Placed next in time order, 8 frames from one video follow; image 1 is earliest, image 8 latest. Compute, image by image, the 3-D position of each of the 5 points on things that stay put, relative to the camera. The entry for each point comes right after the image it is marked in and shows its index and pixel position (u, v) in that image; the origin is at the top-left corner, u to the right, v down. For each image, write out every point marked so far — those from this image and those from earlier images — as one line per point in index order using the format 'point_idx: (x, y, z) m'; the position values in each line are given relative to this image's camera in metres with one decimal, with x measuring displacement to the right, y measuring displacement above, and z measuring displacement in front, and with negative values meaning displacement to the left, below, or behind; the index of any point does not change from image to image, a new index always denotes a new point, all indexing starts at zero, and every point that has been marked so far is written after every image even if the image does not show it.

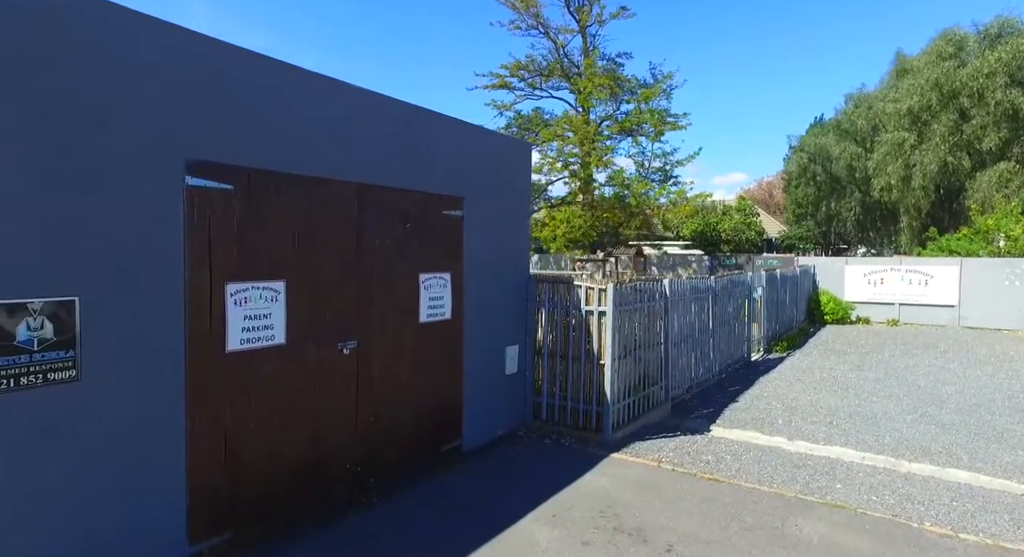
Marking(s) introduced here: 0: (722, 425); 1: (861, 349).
0: (+2.3, -1.6, +7.6) m
1: (+6.5, -1.3, +12.6) m
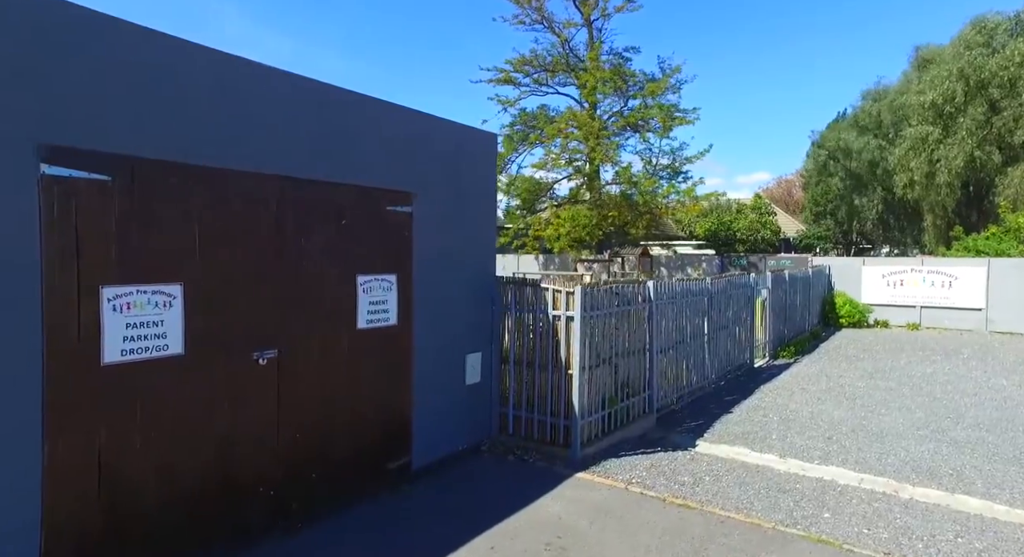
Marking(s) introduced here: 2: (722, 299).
0: (+2.0, -1.7, +7.0) m
1: (+6.4, -1.3, +11.8) m
2: (+2.9, -0.3, +9.3) m
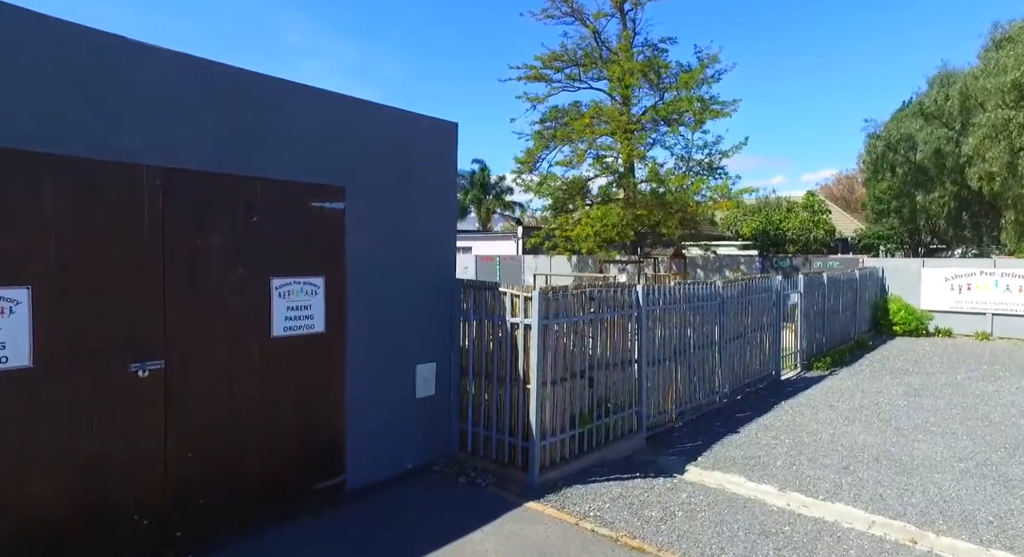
0: (+1.7, -1.7, +6.1) m
1: (+6.5, -1.4, +10.5) m
2: (+2.8, -0.3, +8.4) m
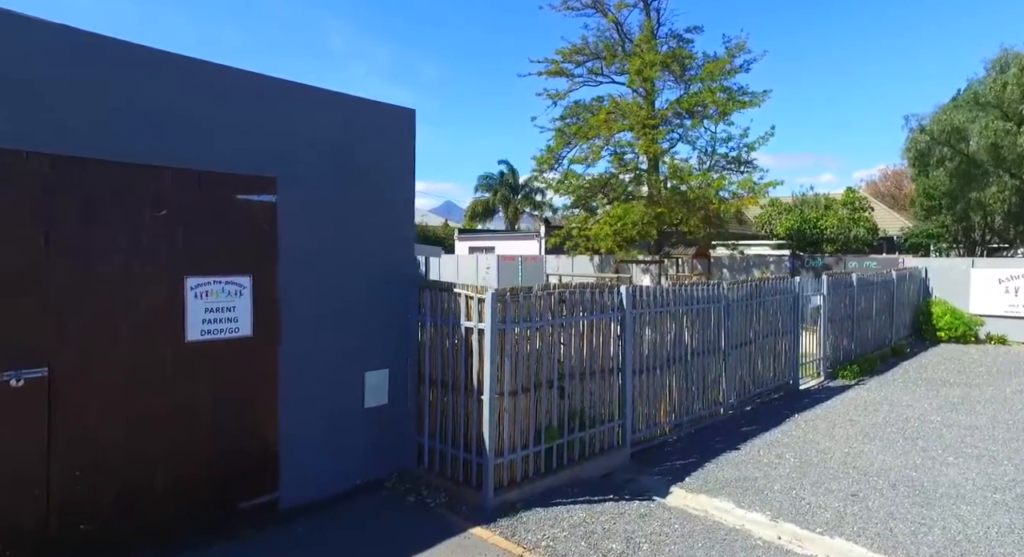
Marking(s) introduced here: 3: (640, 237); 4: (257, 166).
0: (+1.4, -1.7, +5.5) m
1: (+6.5, -1.4, +9.5) m
2: (+2.7, -0.4, +7.7) m
3: (+2.7, +0.9, +14.4) m
4: (-1.7, +0.7, +4.5) m
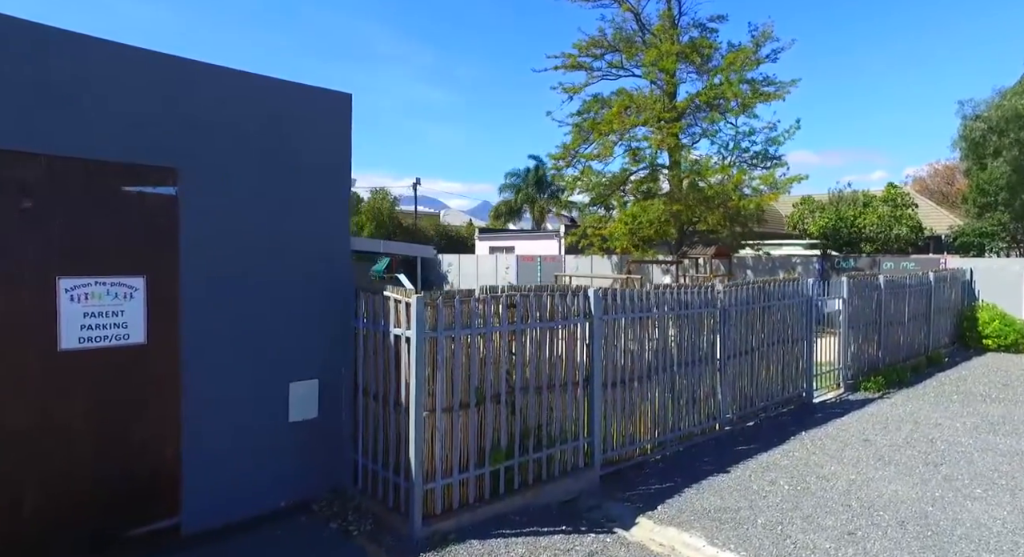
0: (+1.0, -1.7, +4.8) m
1: (+6.4, -1.4, +8.5) m
2: (+2.5, -0.4, +7.0) m
3: (+3.0, +0.9, +13.6) m
4: (-2.1, +0.7, +4.0) m
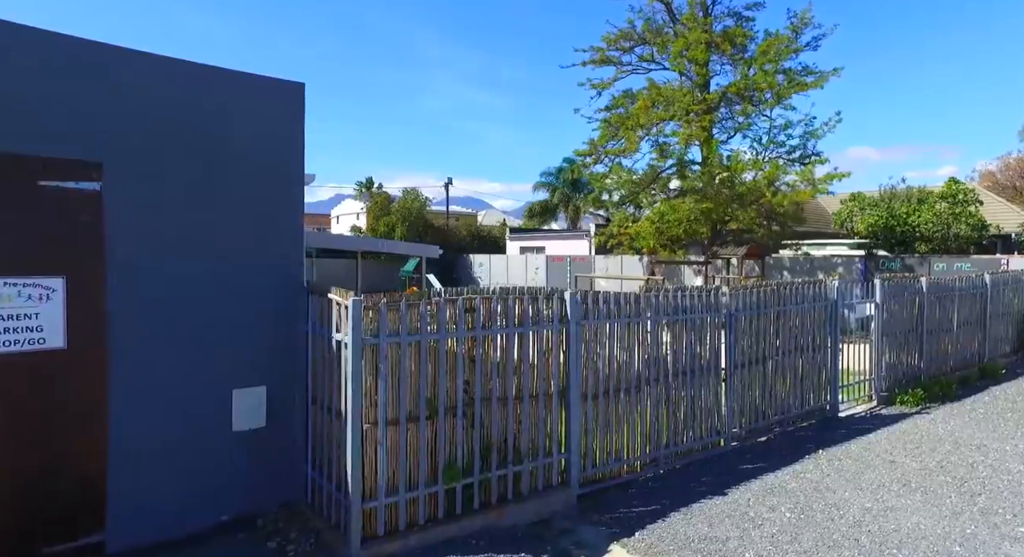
0: (+0.8, -1.7, +4.3) m
1: (+6.4, -1.5, +7.6) m
2: (+2.4, -0.4, +6.3) m
3: (+3.4, +0.8, +13.0) m
4: (-2.4, +0.7, +3.8) m
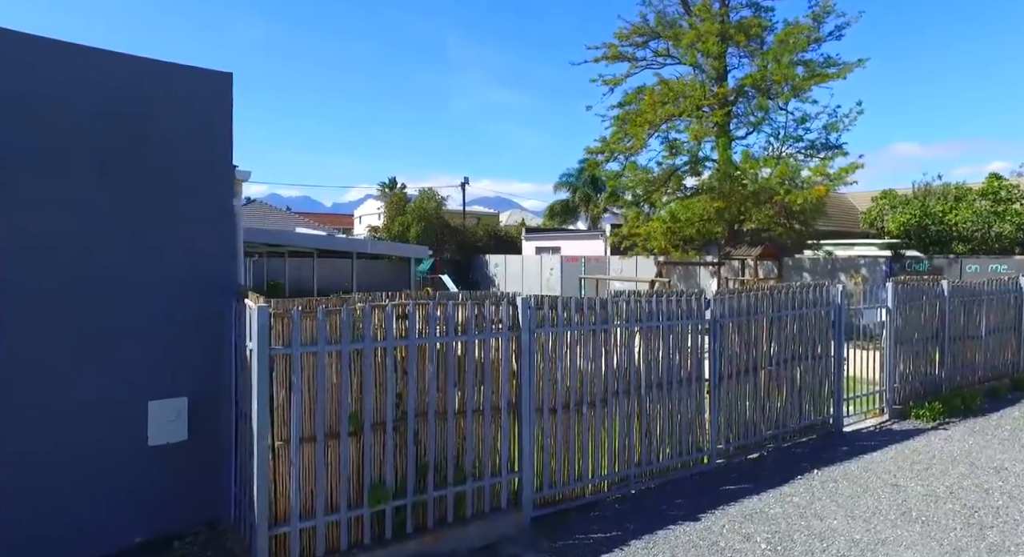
0: (+0.4, -1.7, +3.9) m
1: (+6.2, -1.5, +6.8) m
2: (+2.1, -0.4, +5.8) m
3: (+3.5, +0.8, +12.4) m
4: (-2.8, +0.7, +3.5) m
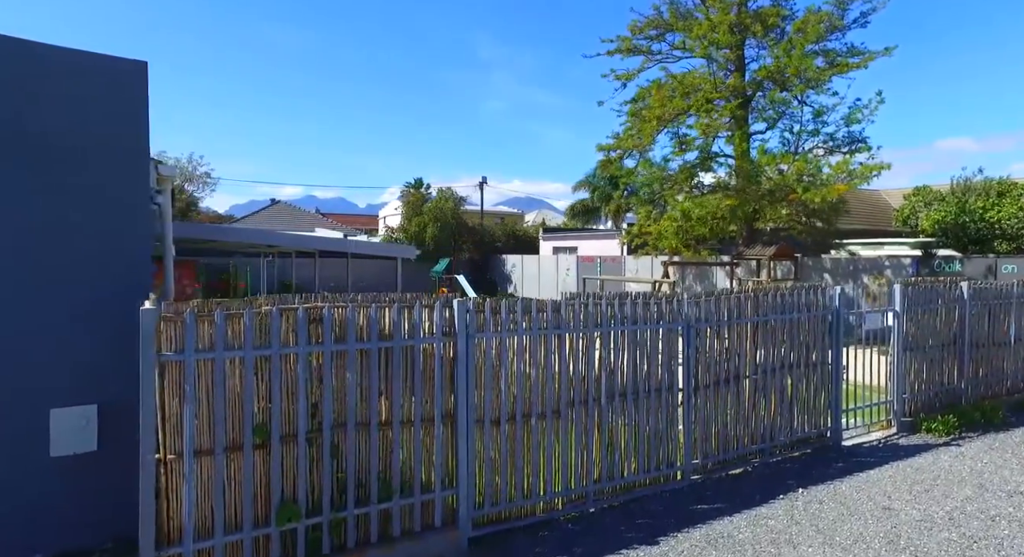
0: (0.0, -1.7, +3.6) m
1: (+5.9, -1.5, +6.1) m
2: (+1.8, -0.4, +5.4) m
3: (+3.6, +0.8, +11.8) m
4: (-3.3, +0.7, +3.4) m
